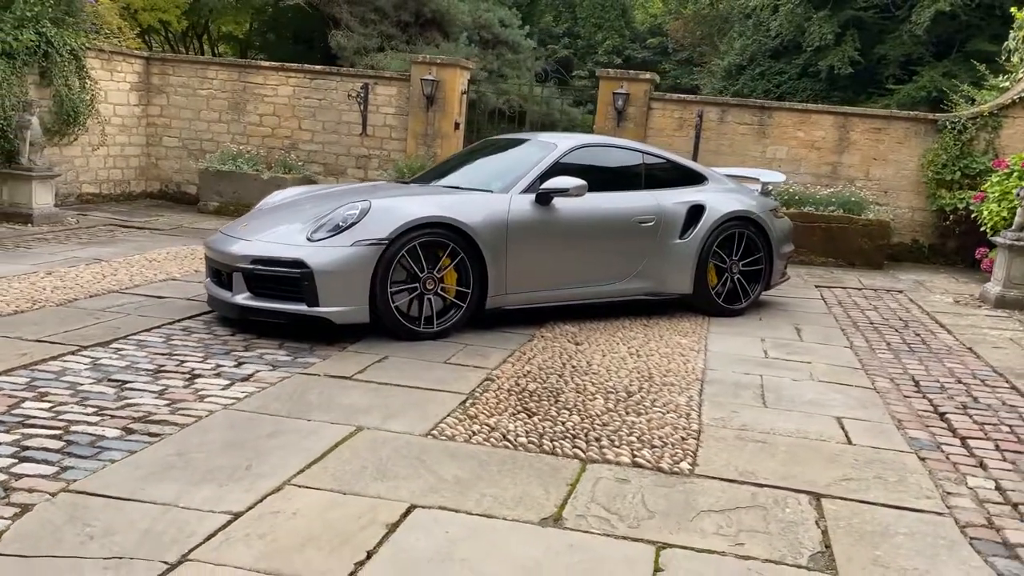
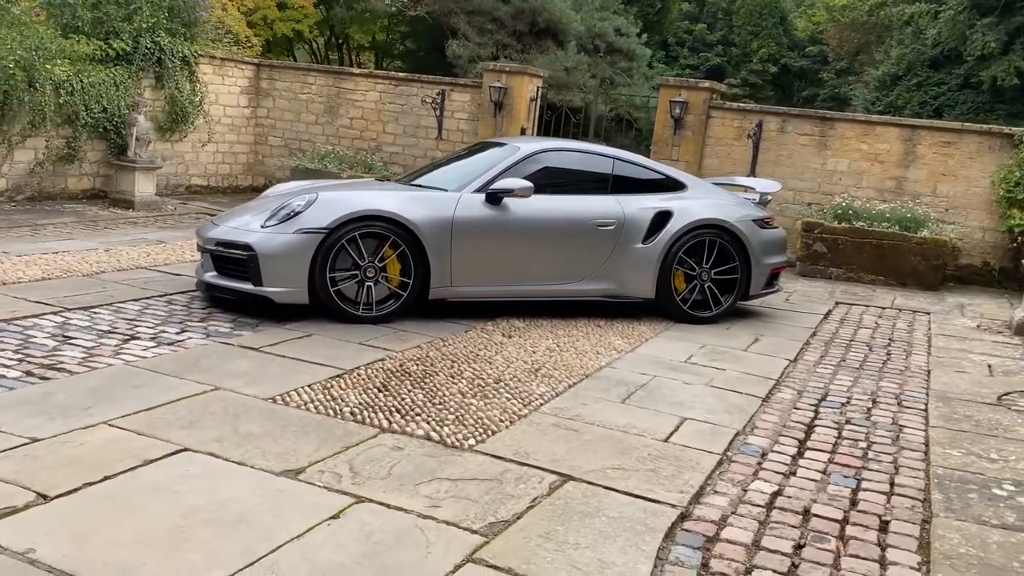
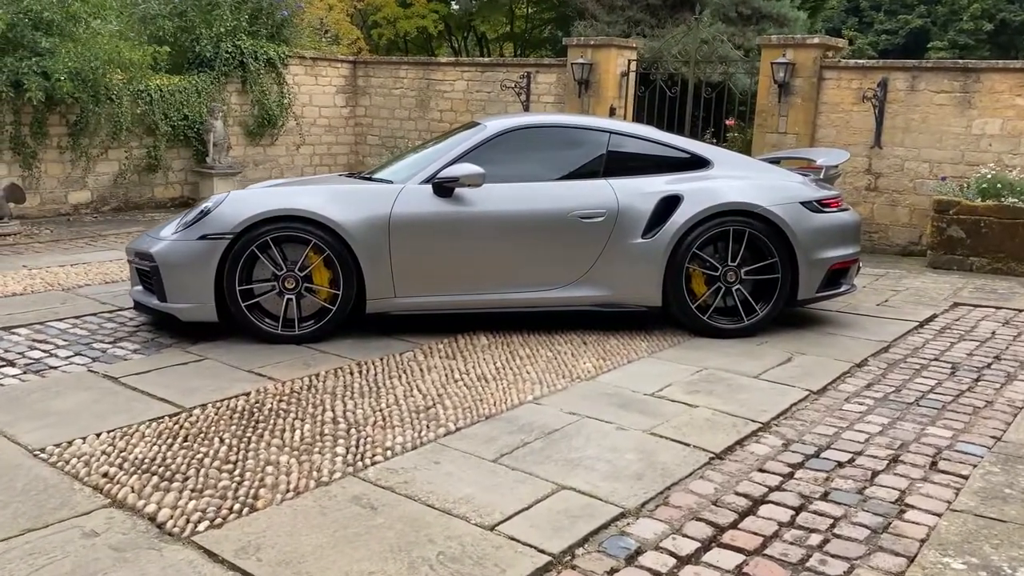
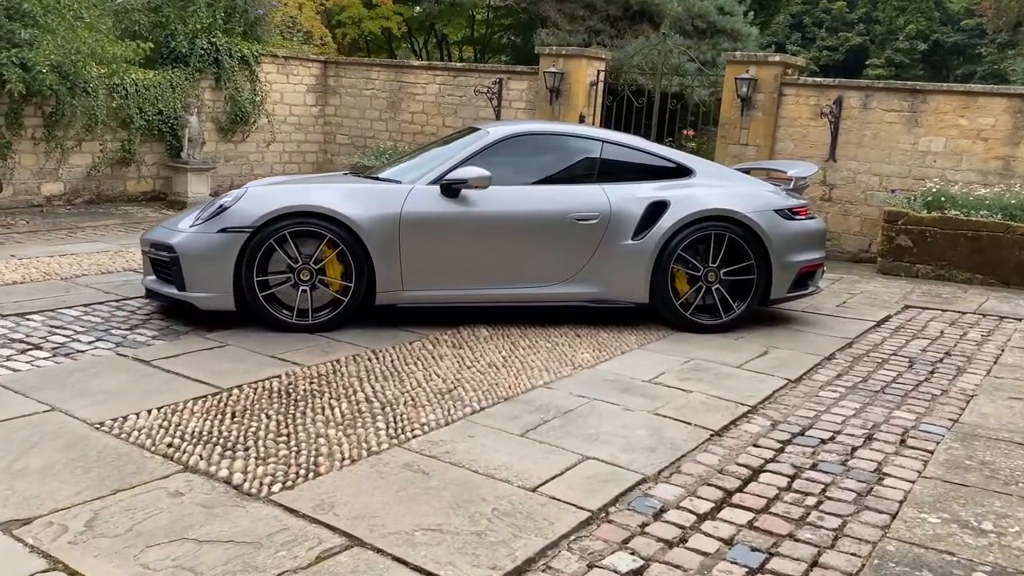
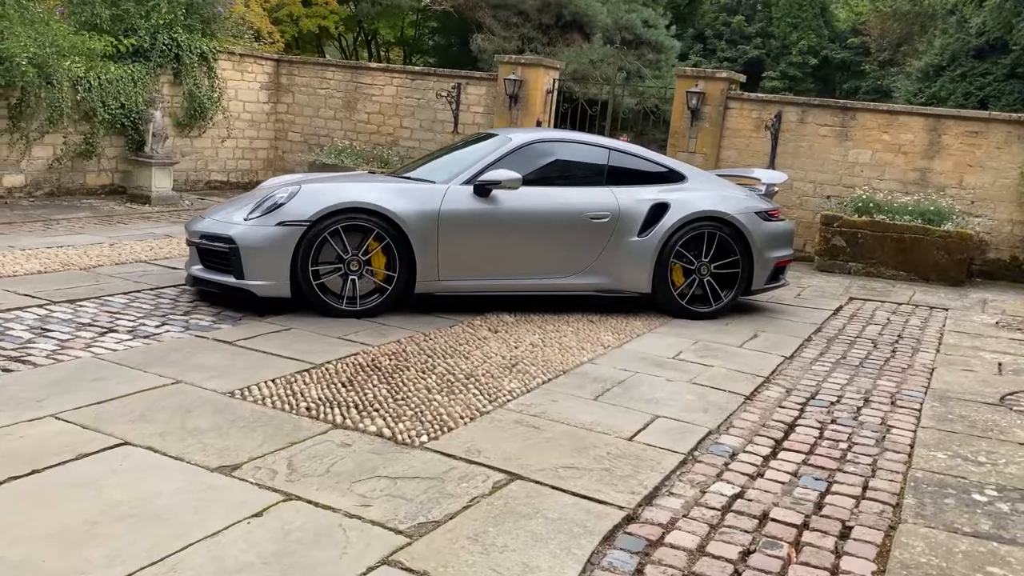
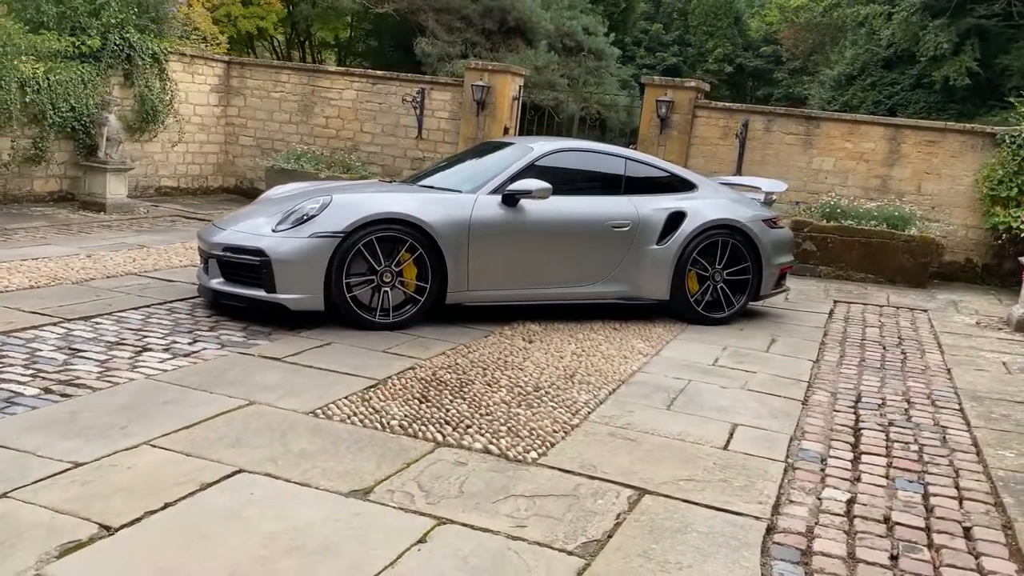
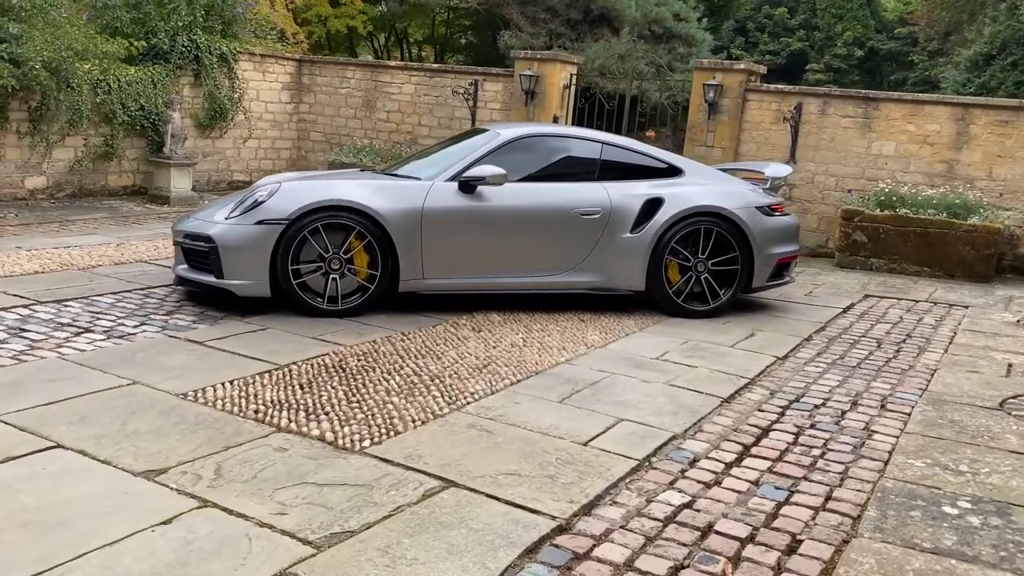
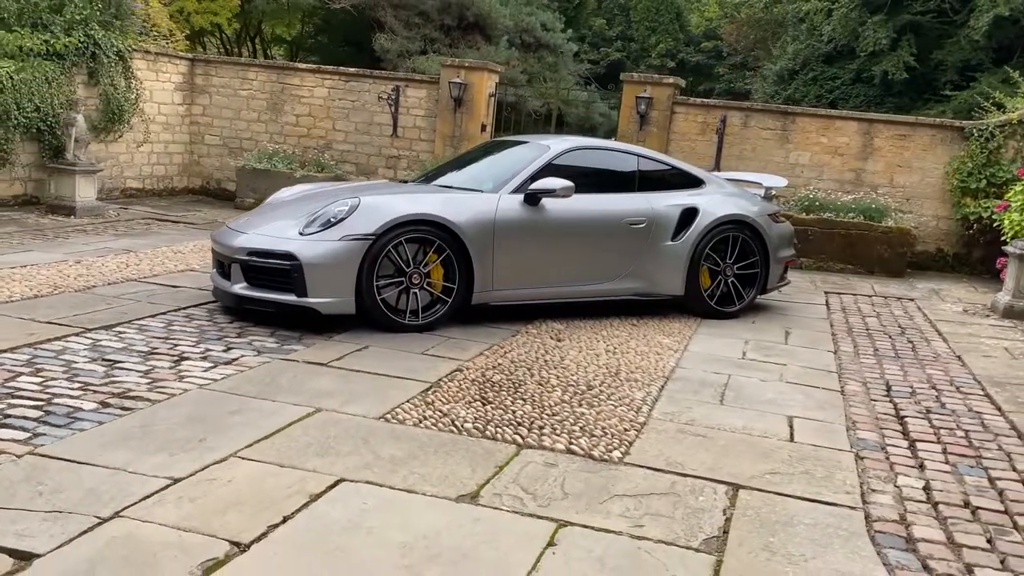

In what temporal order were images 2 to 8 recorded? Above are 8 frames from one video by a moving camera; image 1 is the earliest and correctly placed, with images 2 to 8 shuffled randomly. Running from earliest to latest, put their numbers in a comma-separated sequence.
8, 6, 2, 5, 7, 4, 3
